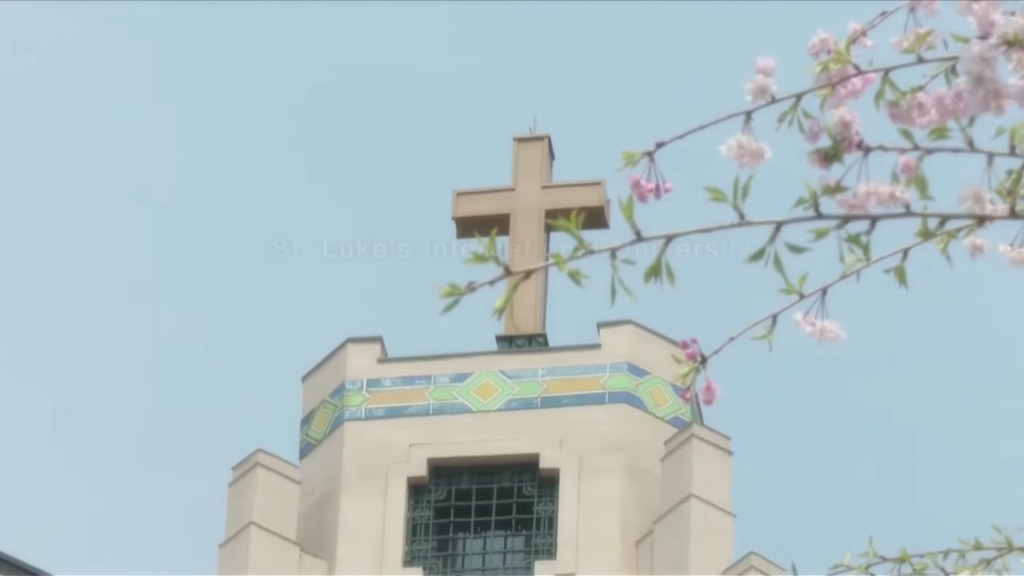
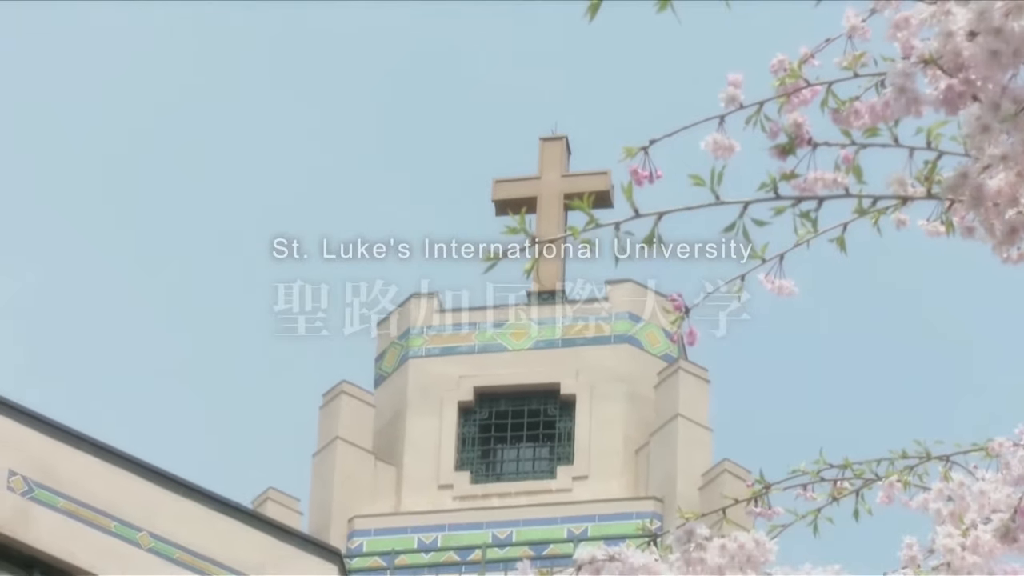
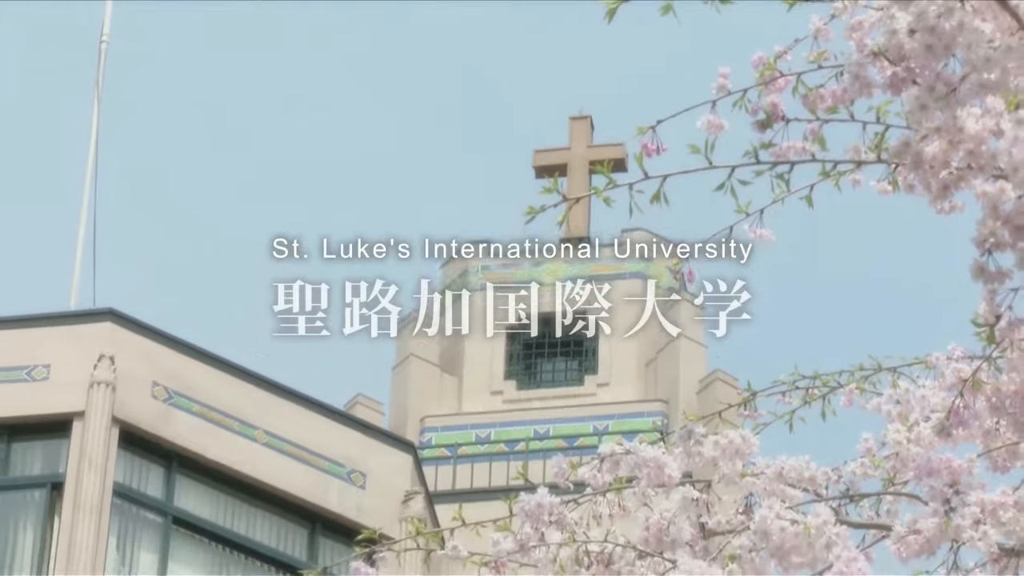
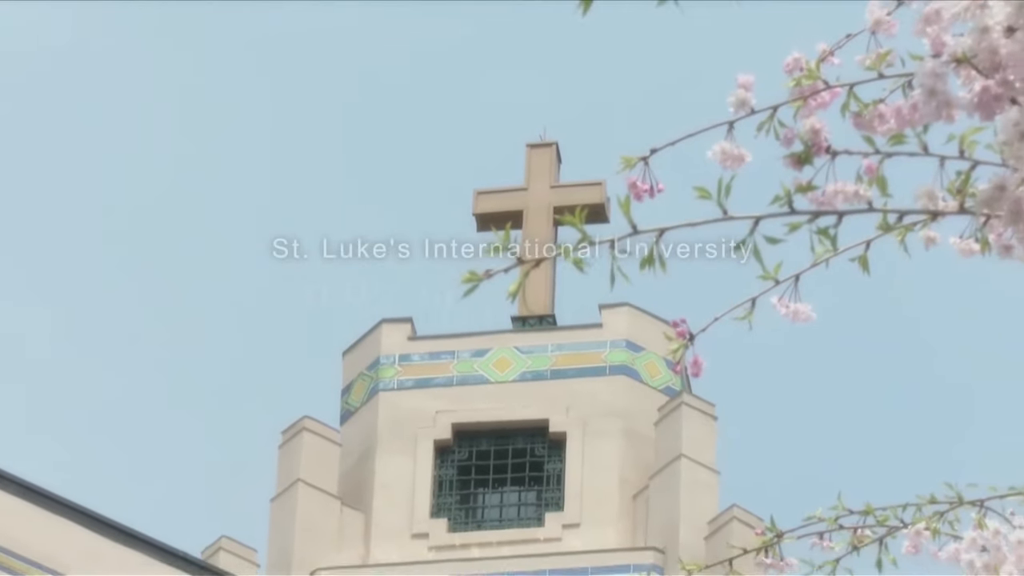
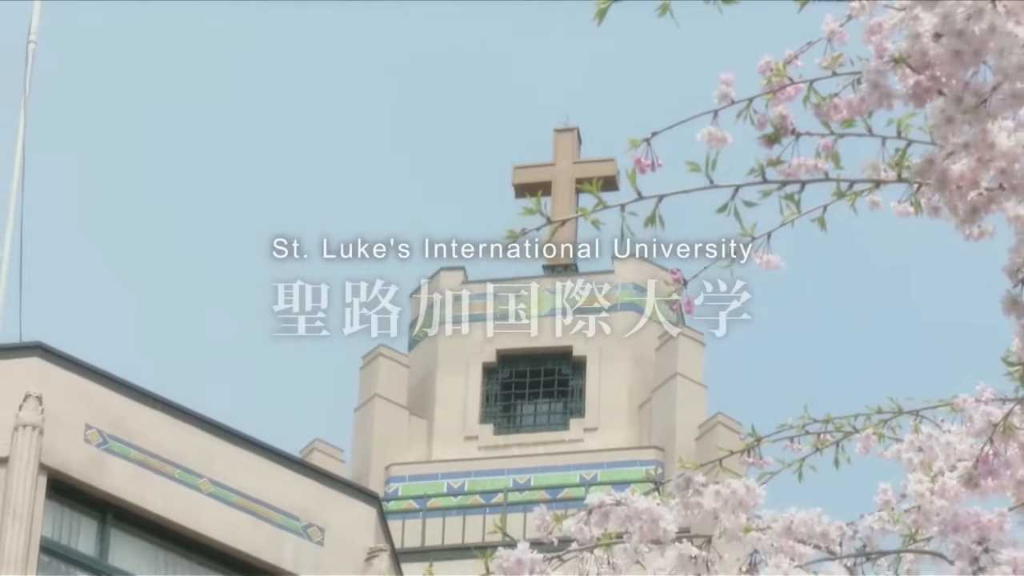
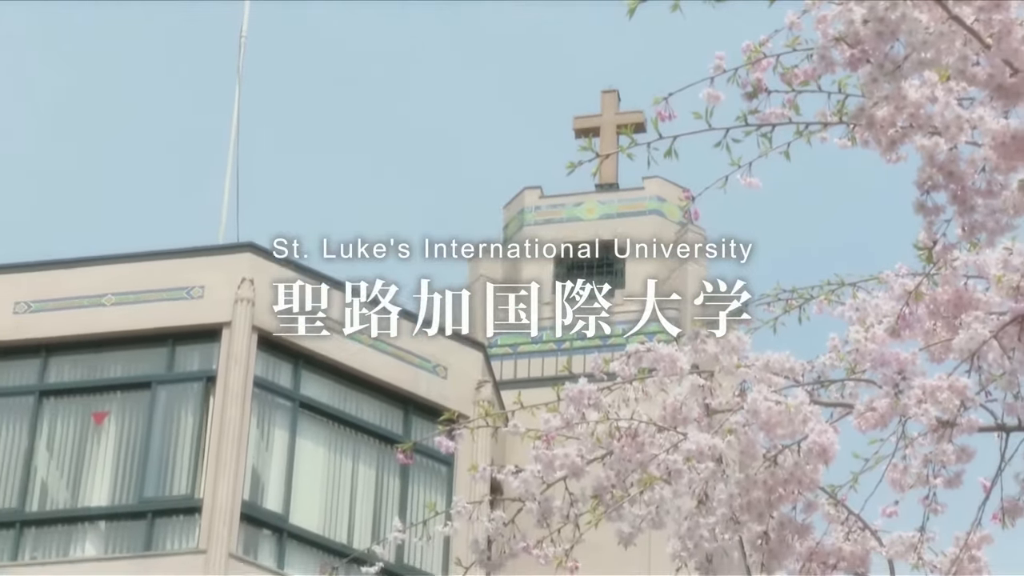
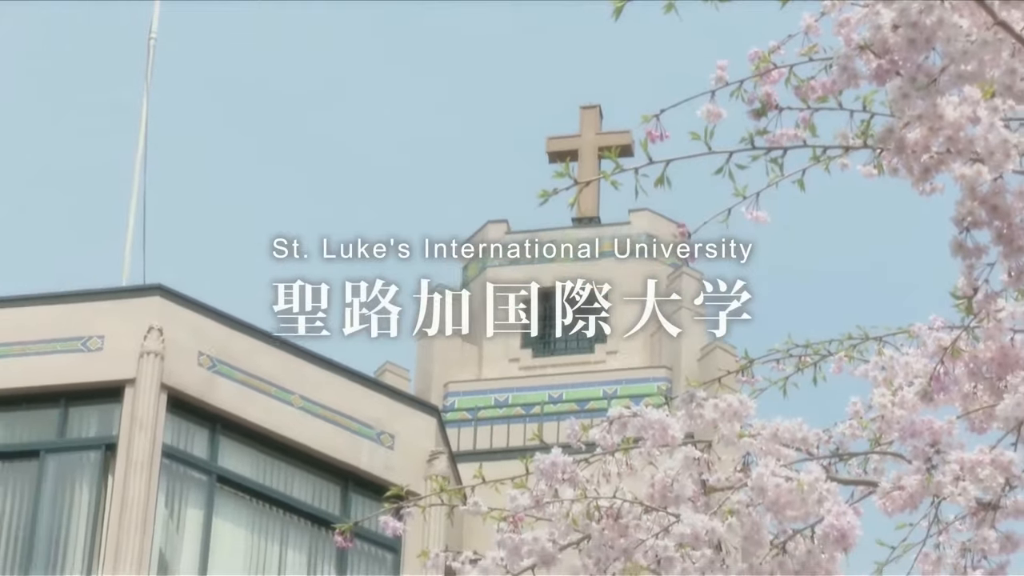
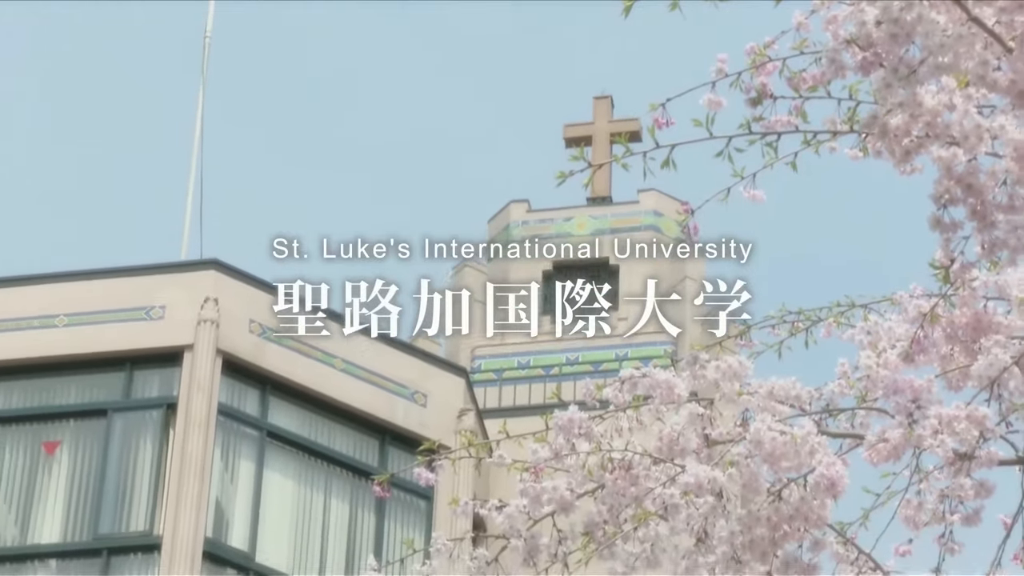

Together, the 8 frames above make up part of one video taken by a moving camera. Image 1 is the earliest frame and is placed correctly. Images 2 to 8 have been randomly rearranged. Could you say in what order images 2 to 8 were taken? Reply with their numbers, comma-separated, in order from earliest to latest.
4, 2, 5, 3, 7, 8, 6
